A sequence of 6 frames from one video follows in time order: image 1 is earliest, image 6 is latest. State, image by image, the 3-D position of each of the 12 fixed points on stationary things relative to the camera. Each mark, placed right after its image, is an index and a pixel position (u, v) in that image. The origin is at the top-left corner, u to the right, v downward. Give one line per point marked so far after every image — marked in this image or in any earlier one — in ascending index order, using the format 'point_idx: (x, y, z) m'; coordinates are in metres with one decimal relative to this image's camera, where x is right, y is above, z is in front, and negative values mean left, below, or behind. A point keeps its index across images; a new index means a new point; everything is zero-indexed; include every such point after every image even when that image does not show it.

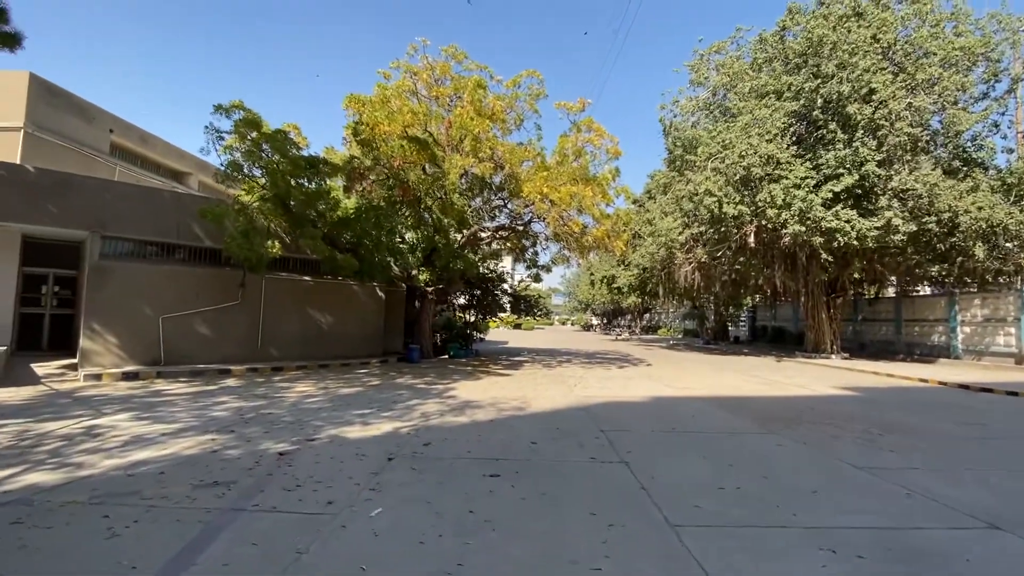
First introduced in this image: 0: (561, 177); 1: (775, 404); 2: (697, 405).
0: (+1.6, +3.7, +16.1) m
1: (+6.0, -2.6, +11.0) m
2: (+4.0, -2.5, +10.6) m
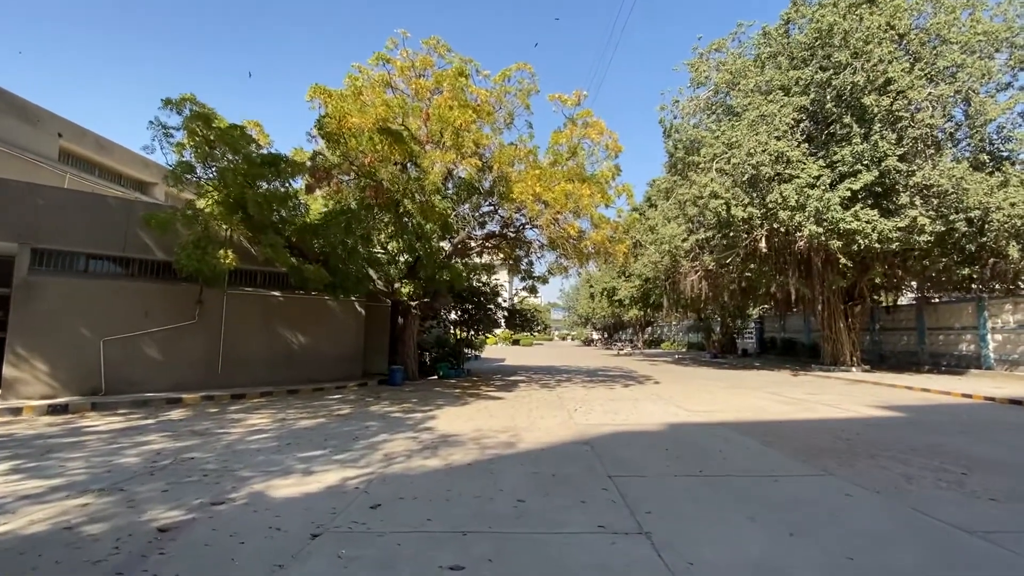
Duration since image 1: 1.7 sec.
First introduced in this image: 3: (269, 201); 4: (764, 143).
0: (+1.2, +3.4, +14.5) m
1: (+5.7, -2.7, +9.3) m
2: (+3.8, -2.6, +8.8) m
3: (-5.9, +2.1, +11.8) m
4: (+9.9, +5.7, +19.1) m
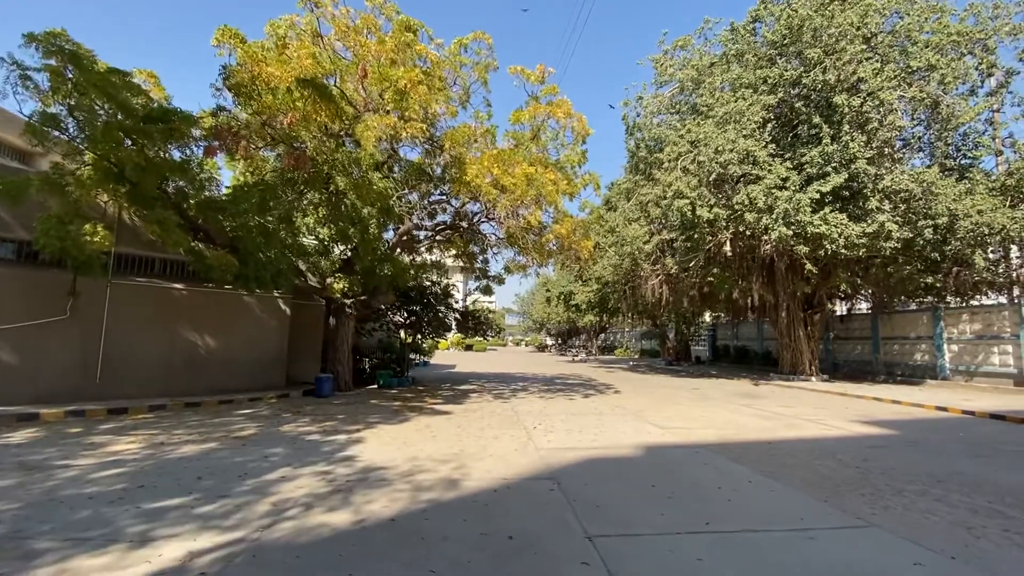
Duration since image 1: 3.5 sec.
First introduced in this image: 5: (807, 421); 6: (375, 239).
0: (0.0, +3.4, +12.8) m
1: (+4.9, -2.7, +7.9) m
2: (+3.0, -2.6, +7.3) m
3: (-6.9, +2.3, +9.4) m
4: (+8.3, +5.5, +18.2) m
5: (+6.8, -3.1, +11.4) m
6: (-3.4, +1.2, +11.9) m
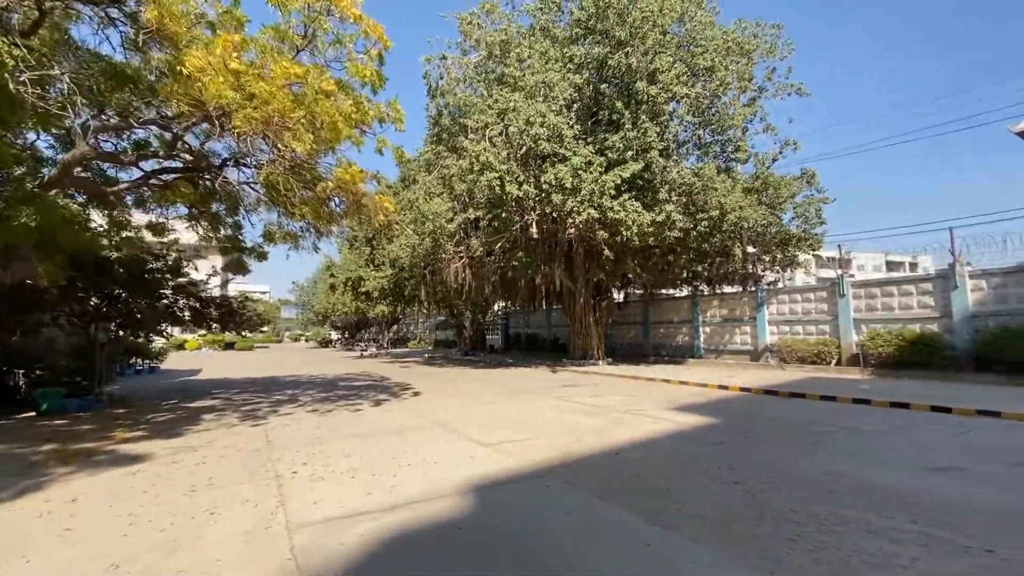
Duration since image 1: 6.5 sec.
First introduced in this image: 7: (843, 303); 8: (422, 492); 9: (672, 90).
0: (-4.3, +4.0, +8.7) m
1: (+2.1, -2.3, +6.3) m
2: (+0.6, -2.2, +5.0) m
3: (-9.1, +2.9, +2.7) m
4: (+1.1, +6.1, +16.9) m
5: (+2.4, -2.7, +10.2) m
6: (-7.0, +1.8, +6.4) m
7: (+11.8, -0.5, +17.3) m
8: (-0.9, -2.2, +5.2) m
9: (+5.6, +7.0, +17.1) m
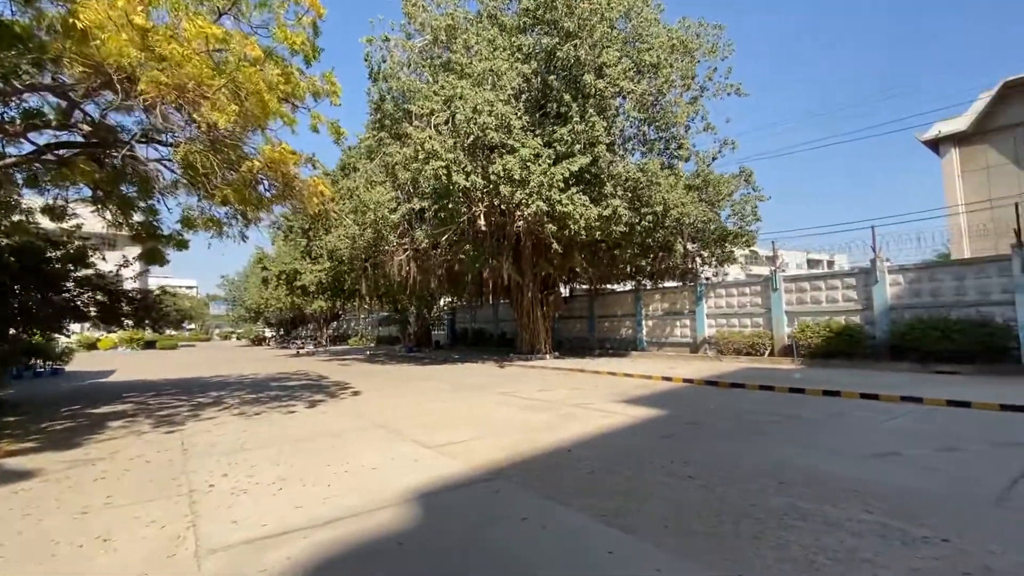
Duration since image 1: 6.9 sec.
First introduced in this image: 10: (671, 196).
0: (-5.1, +4.1, +7.7) m
1: (+1.4, -2.2, +6.1) m
2: (+0.1, -2.1, +4.6) m
3: (-9.3, +3.0, +1.3) m
4: (-0.7, +6.3, +16.5) m
5: (+1.4, -2.5, +10.0) m
6: (-7.6, +1.9, +5.2) m
7: (+9.9, -0.3, +18.1) m
8: (-1.4, -2.1, +4.7) m
9: (+3.8, +7.2, +17.2) m
10: (+6.1, +3.5, +18.6) m
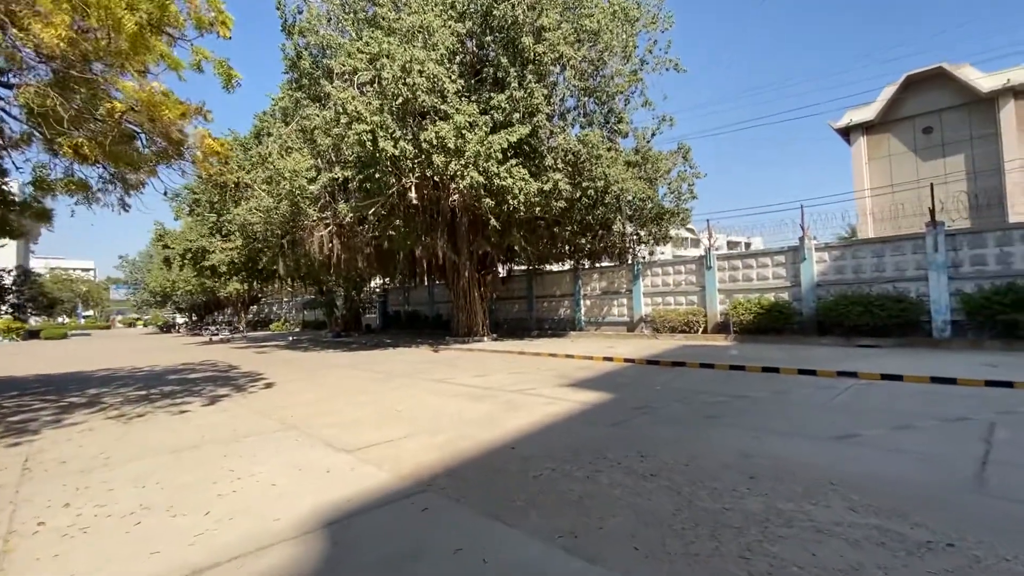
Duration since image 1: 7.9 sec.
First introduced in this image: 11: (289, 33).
0: (-6.0, +4.4, +5.9) m
1: (+0.7, -1.9, +5.4) m
2: (-0.4, -1.8, +3.7) m
3: (-9.3, +3.0, -1.0) m
4: (-2.8, +7.0, +15.0) m
5: (+0.1, -2.1, +9.3) m
6: (-8.1, +2.1, +3.1) m
7: (+7.5, +0.5, +18.3) m
8: (-1.9, -1.9, +3.6) m
9: (+1.6, +7.9, +16.3) m
10: (+3.7, +4.3, +18.1) m
11: (-8.4, +9.6, +18.4) m
